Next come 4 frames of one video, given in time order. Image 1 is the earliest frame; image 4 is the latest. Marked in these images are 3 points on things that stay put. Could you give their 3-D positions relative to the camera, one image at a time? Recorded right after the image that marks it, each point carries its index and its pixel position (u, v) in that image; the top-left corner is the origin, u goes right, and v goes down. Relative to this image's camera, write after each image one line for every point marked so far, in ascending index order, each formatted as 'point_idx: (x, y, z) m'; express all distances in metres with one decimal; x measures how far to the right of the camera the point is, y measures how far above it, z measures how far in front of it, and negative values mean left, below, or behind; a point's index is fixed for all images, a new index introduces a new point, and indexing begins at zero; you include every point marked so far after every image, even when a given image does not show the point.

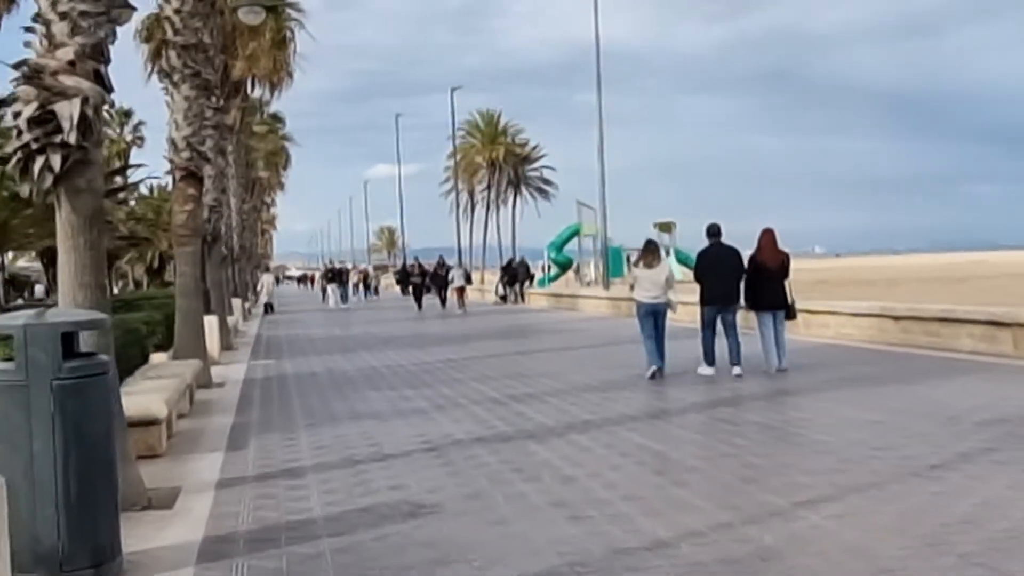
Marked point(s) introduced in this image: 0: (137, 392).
0: (-3.0, -0.8, +10.7) m
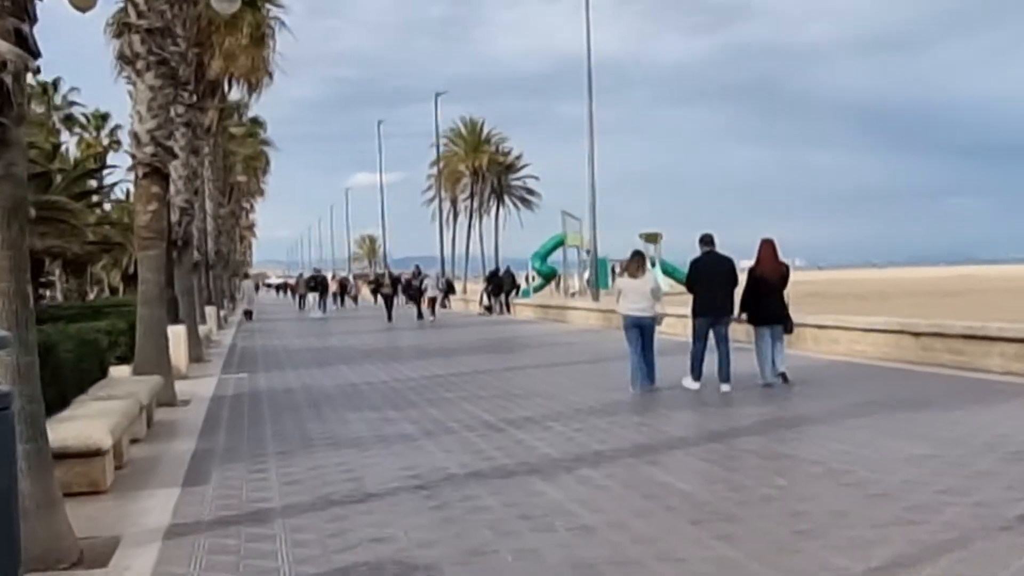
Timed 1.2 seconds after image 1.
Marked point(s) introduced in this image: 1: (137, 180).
0: (-3.0, -0.9, +9.3) m
1: (-4.2, +1.2, +15.1) m
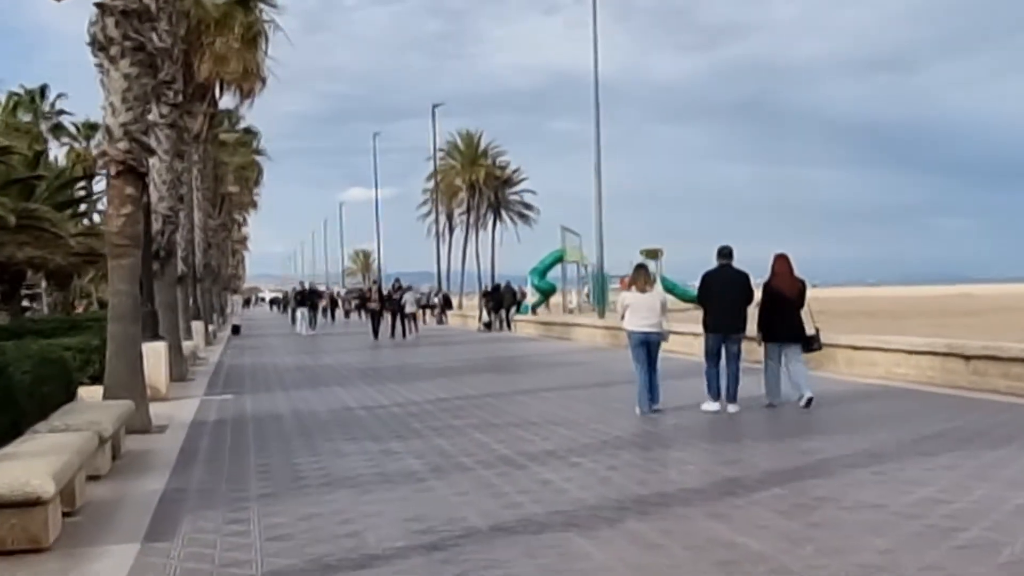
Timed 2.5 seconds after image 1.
0: (-2.8, -0.9, +7.7) m
1: (-4.0, +1.1, +13.5) m
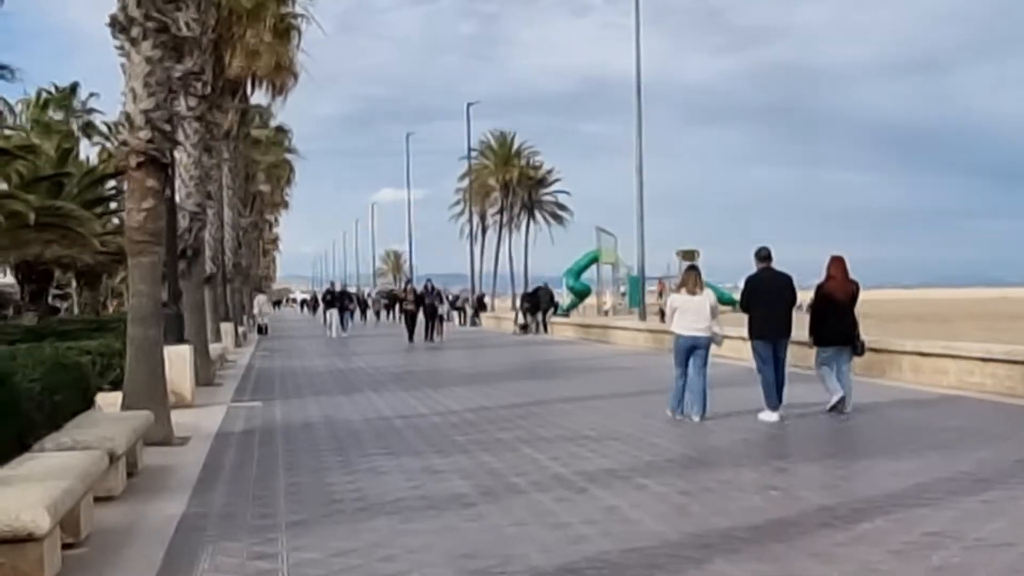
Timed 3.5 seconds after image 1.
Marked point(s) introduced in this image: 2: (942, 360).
0: (-2.5, -0.9, +6.7) m
1: (-3.5, +1.1, +12.5) m
2: (+5.7, -0.9, +17.9) m
